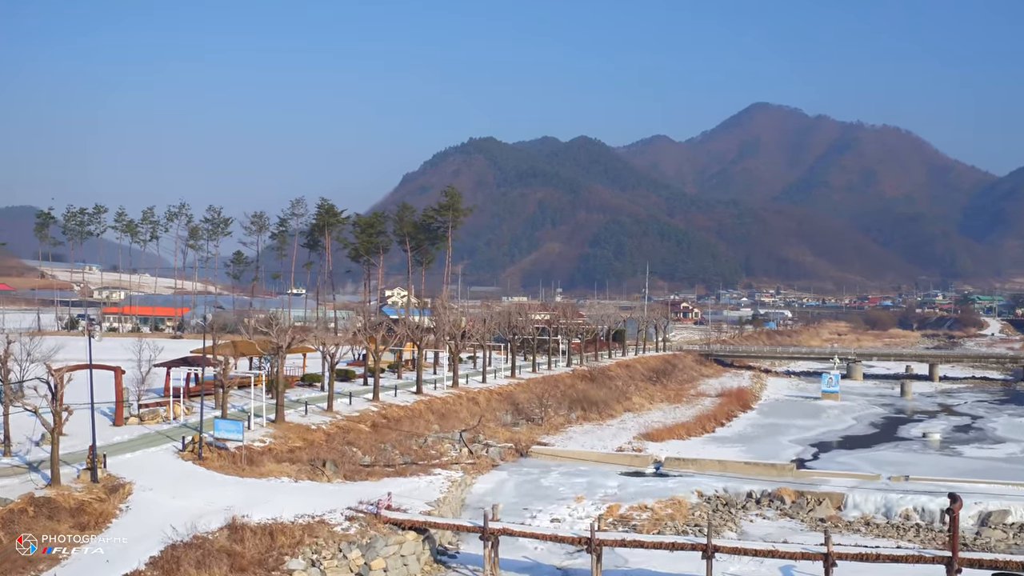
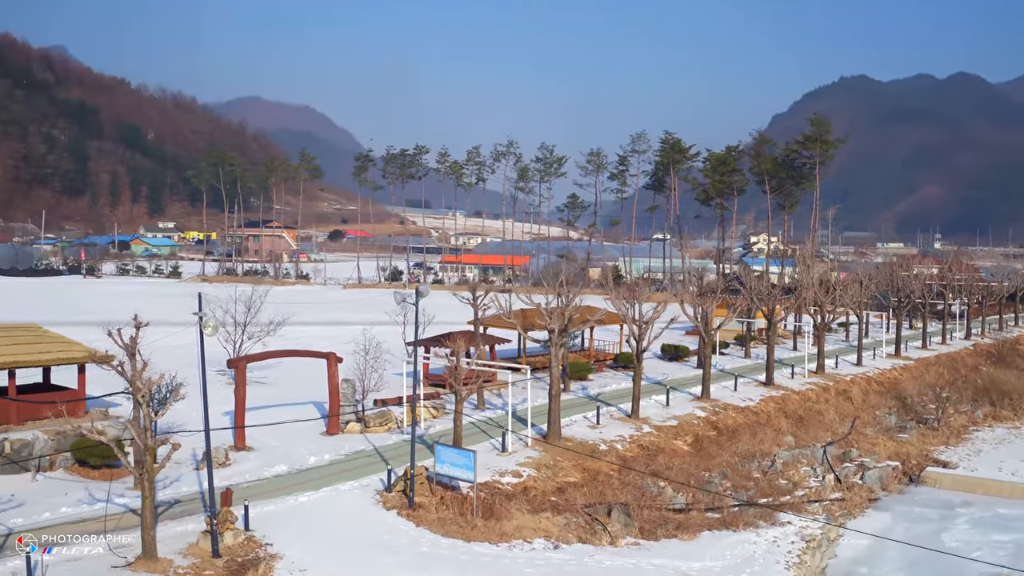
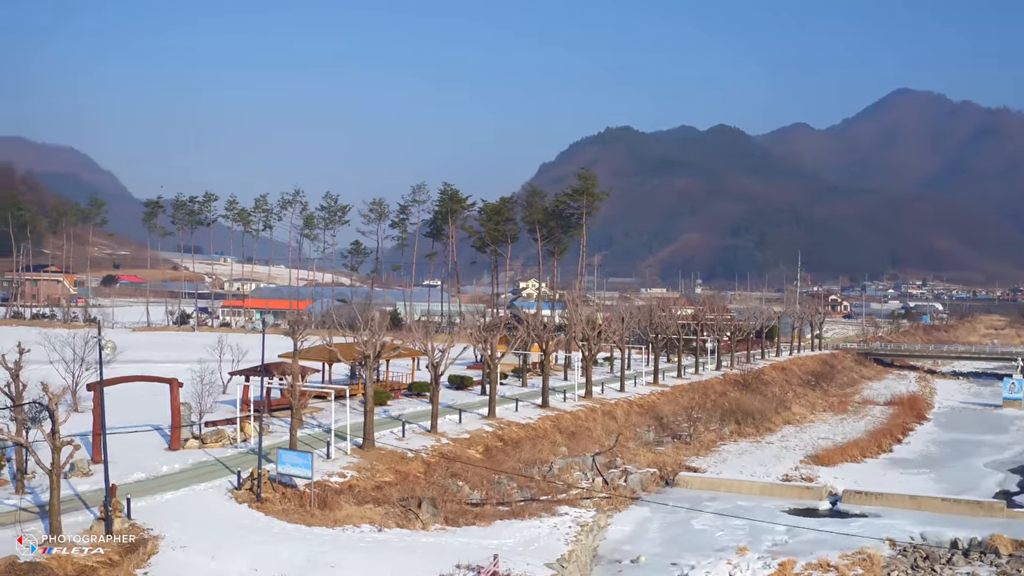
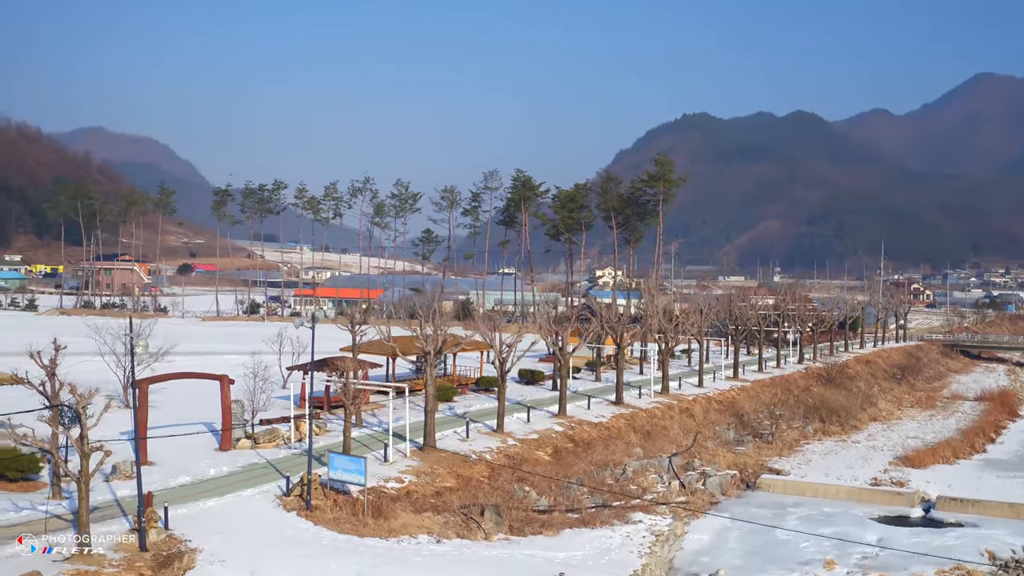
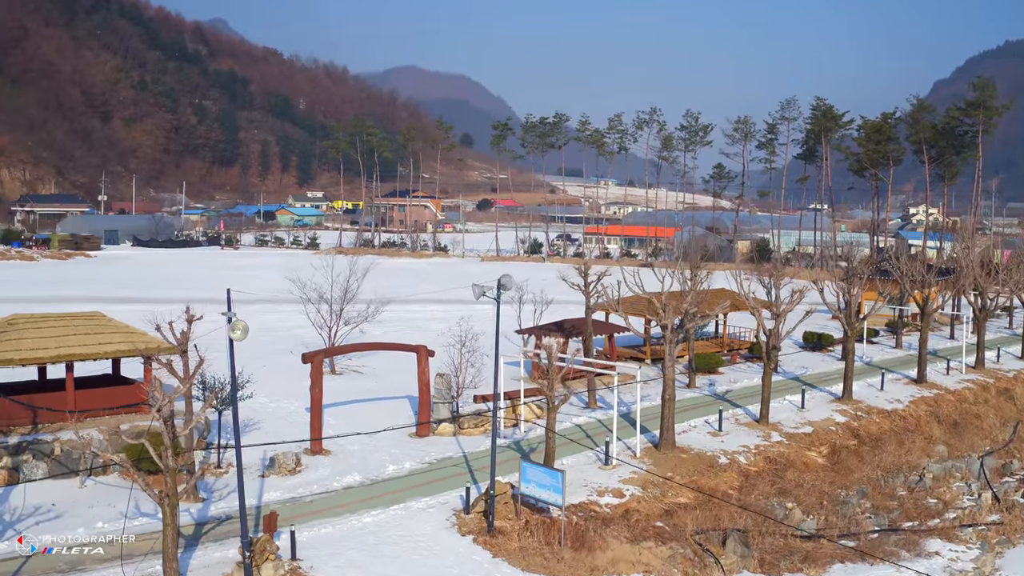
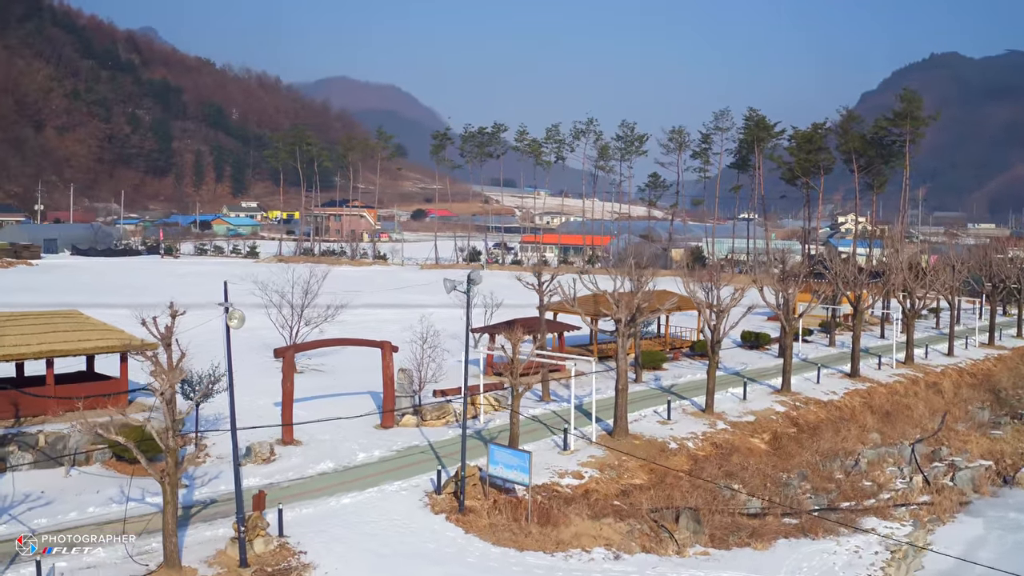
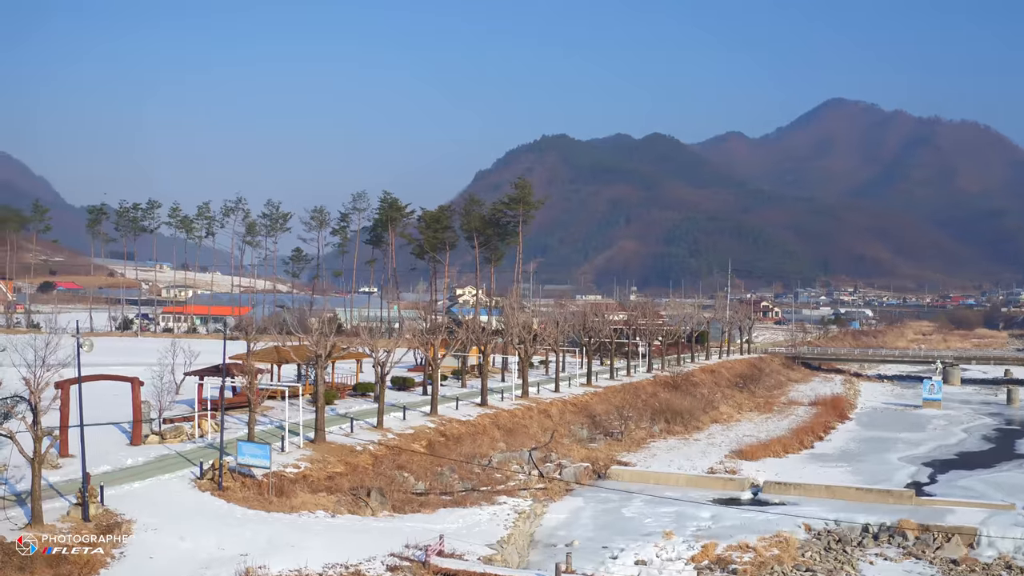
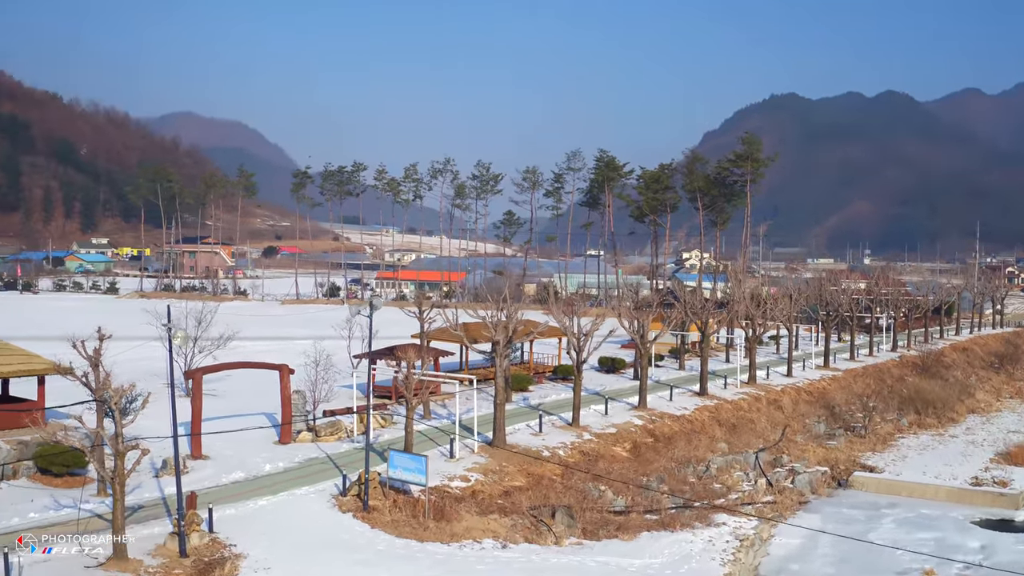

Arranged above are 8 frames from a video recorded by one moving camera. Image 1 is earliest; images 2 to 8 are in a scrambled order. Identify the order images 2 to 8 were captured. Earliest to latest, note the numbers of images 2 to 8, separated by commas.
7, 3, 4, 8, 2, 6, 5
